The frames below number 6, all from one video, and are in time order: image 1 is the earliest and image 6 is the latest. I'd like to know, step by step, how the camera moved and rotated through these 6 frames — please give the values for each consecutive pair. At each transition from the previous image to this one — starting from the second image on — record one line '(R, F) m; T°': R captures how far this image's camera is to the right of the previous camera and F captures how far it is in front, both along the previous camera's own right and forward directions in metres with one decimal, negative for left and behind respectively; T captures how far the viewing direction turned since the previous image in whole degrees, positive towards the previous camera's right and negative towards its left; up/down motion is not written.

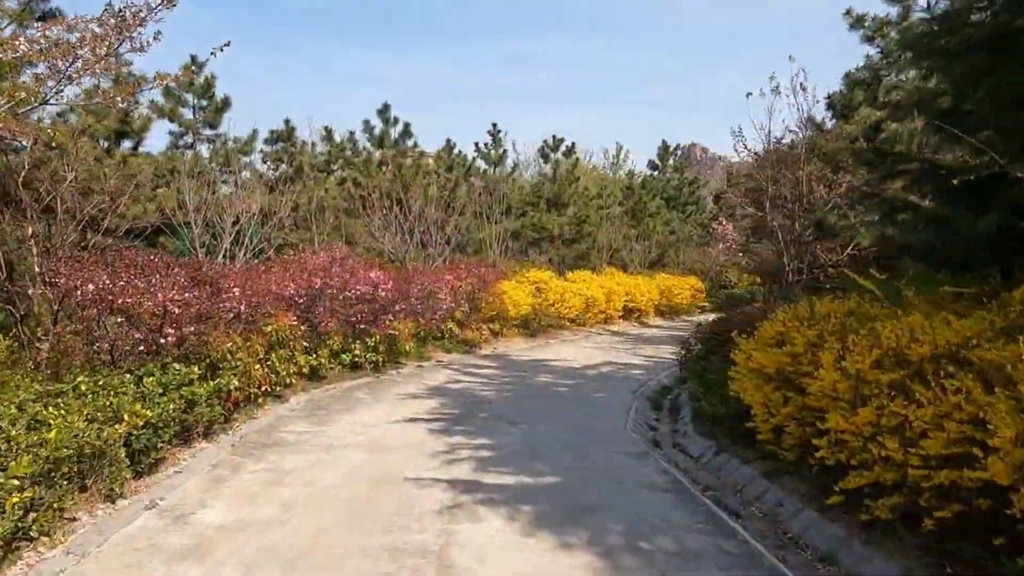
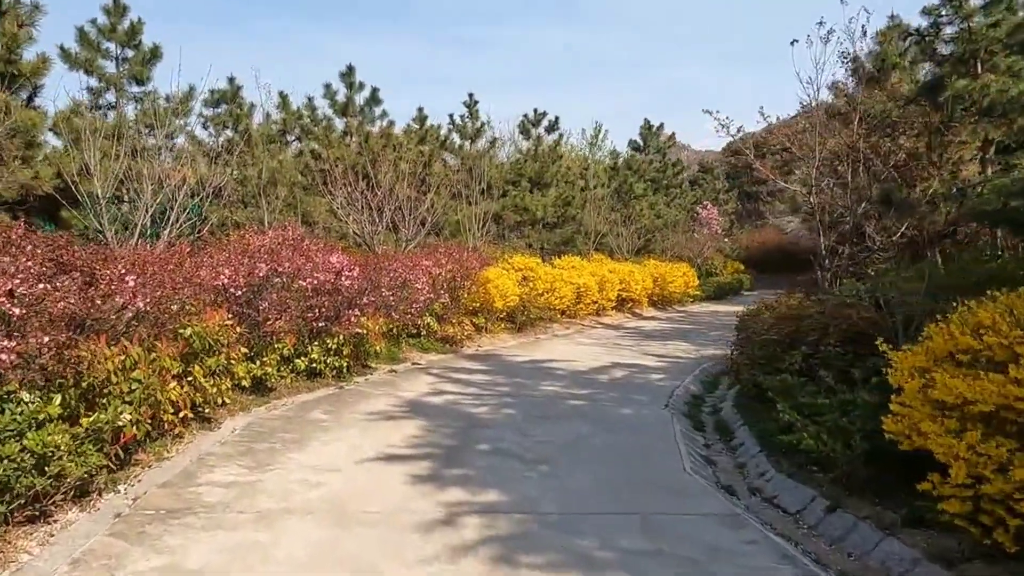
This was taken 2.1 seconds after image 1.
(-0.3, +1.9) m; +3°
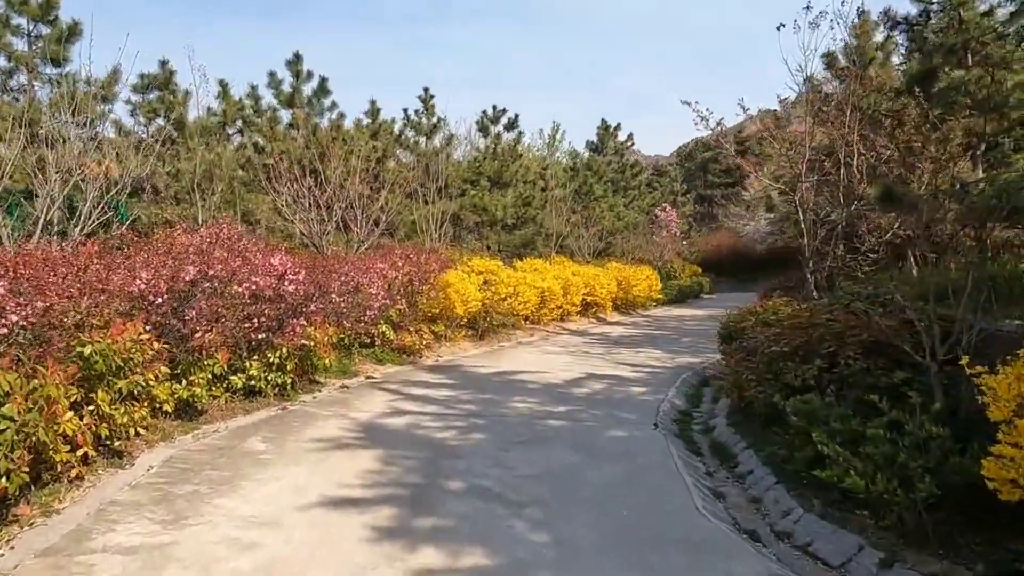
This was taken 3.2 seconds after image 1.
(-0.2, +0.9) m; +4°
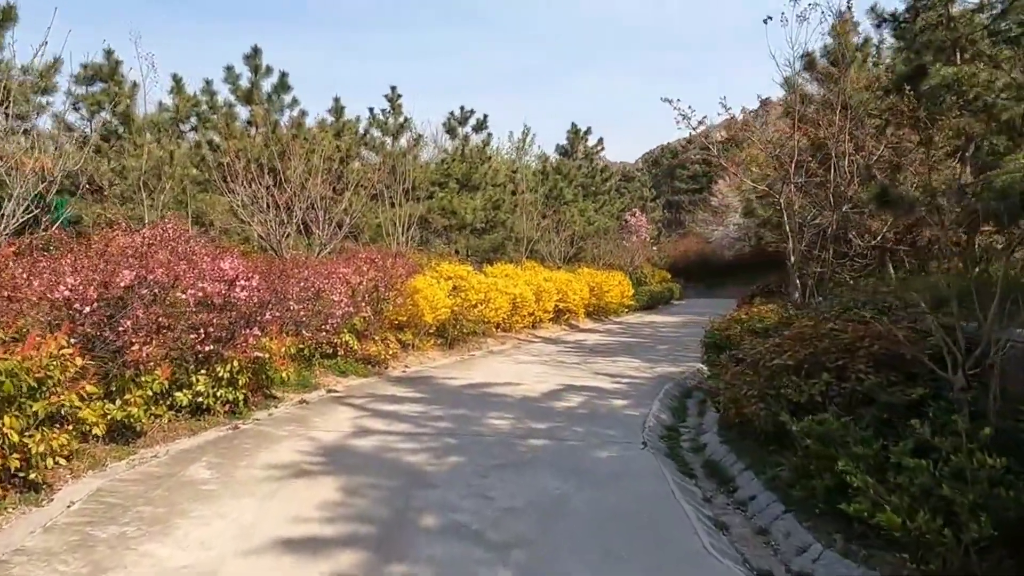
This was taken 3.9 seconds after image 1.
(-0.1, +0.5) m; +3°
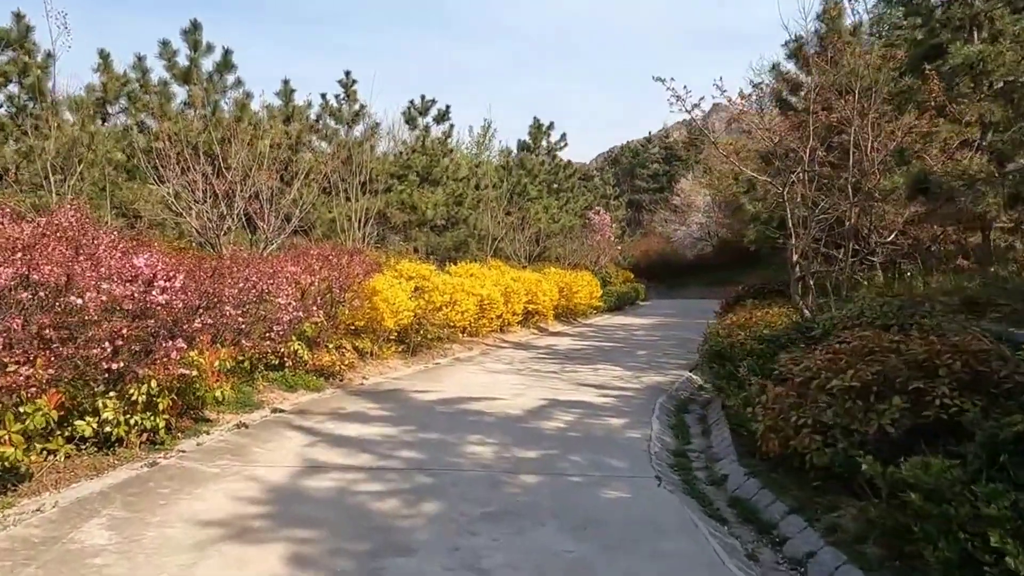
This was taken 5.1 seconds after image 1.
(-0.2, +1.1) m; +3°
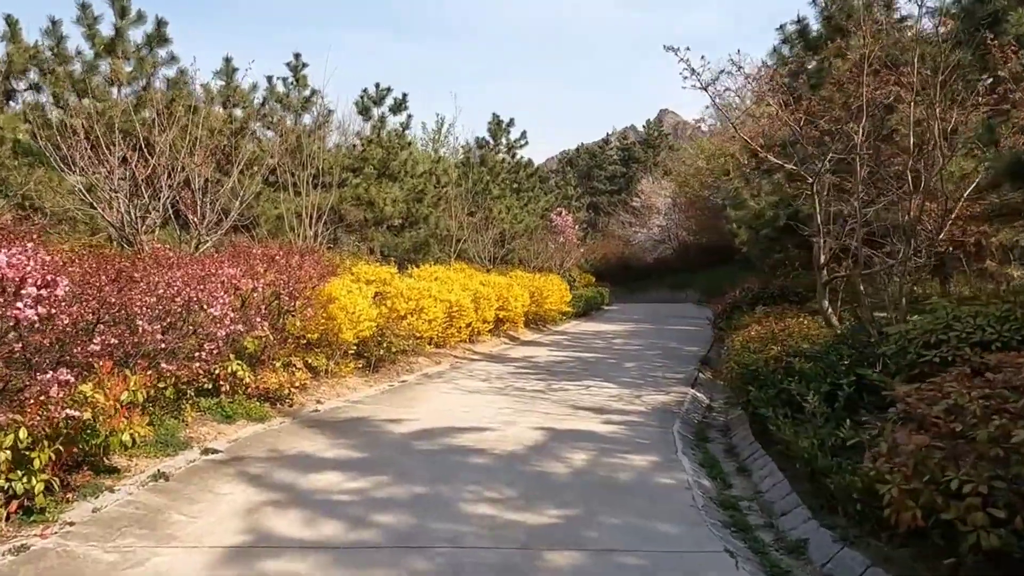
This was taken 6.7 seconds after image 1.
(-0.3, +1.3) m; +4°
